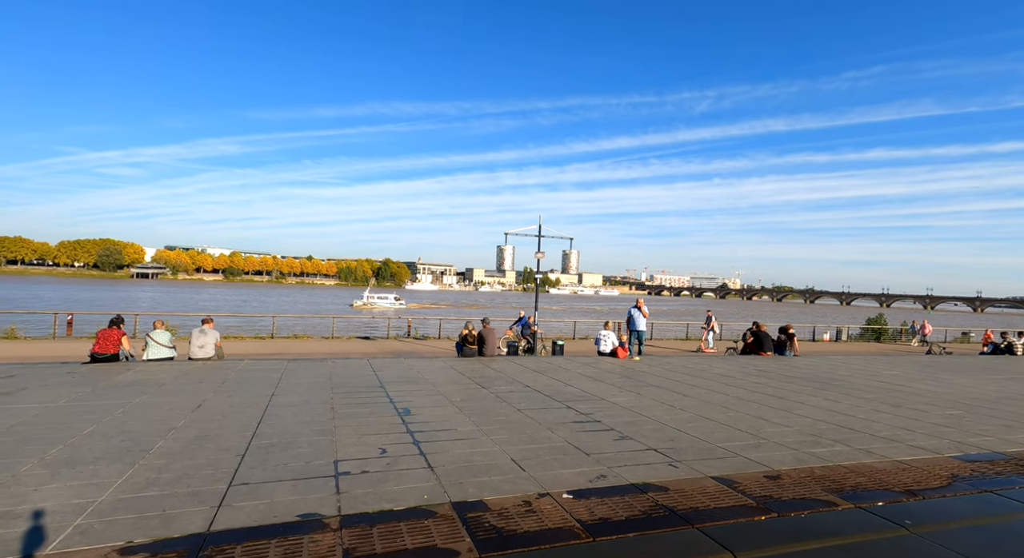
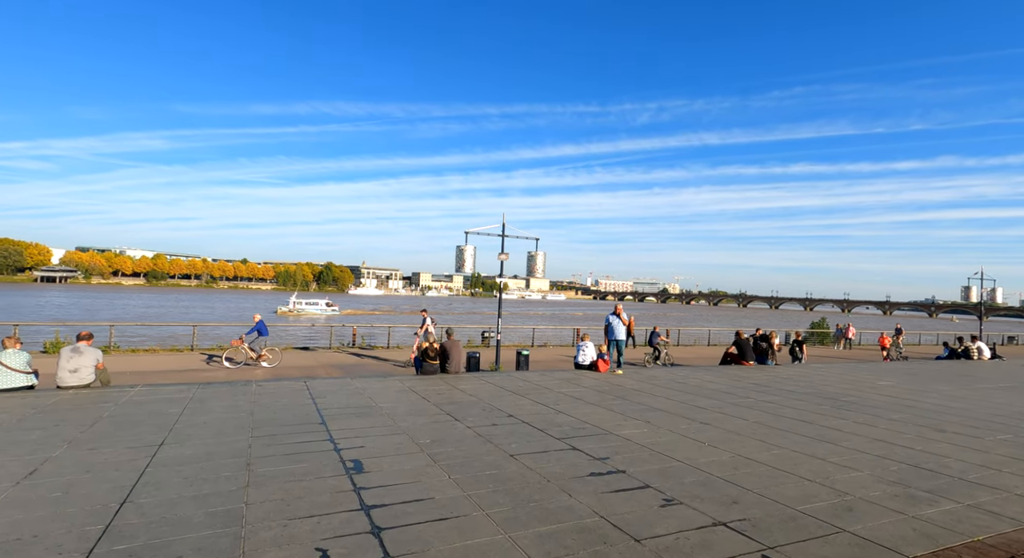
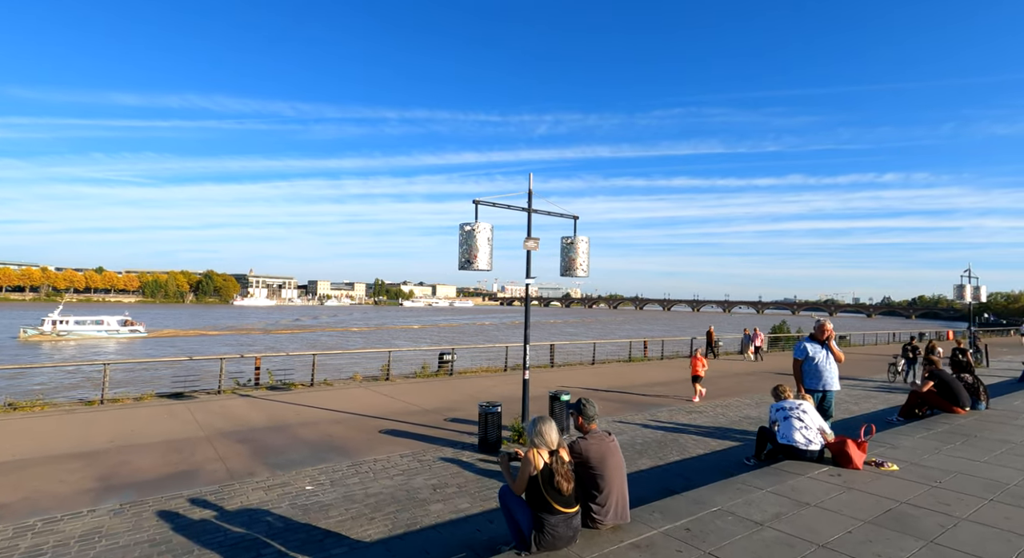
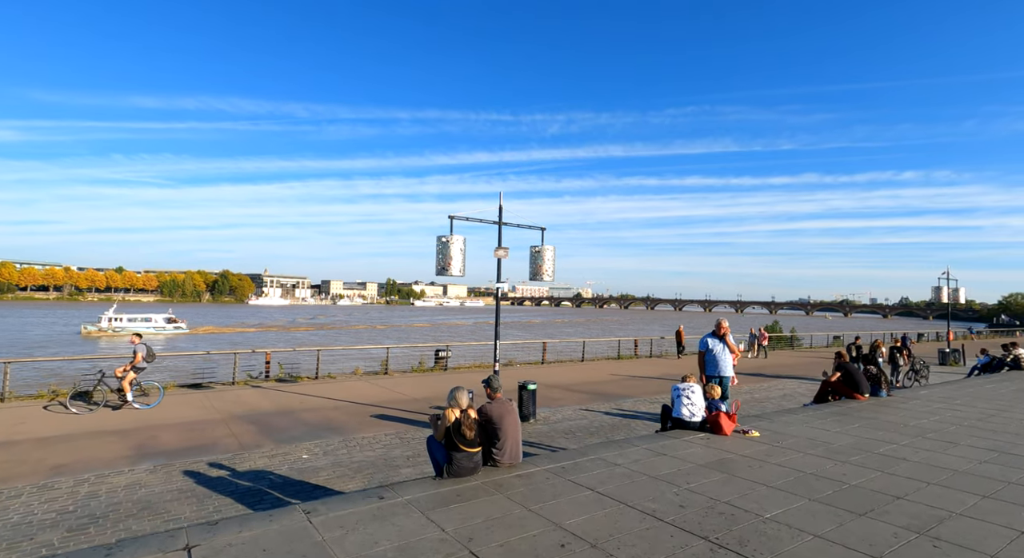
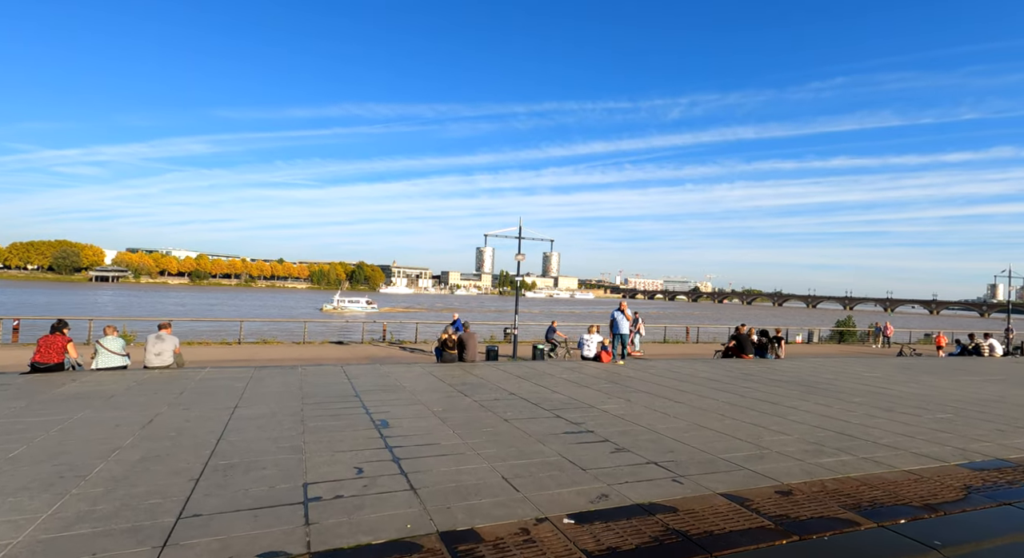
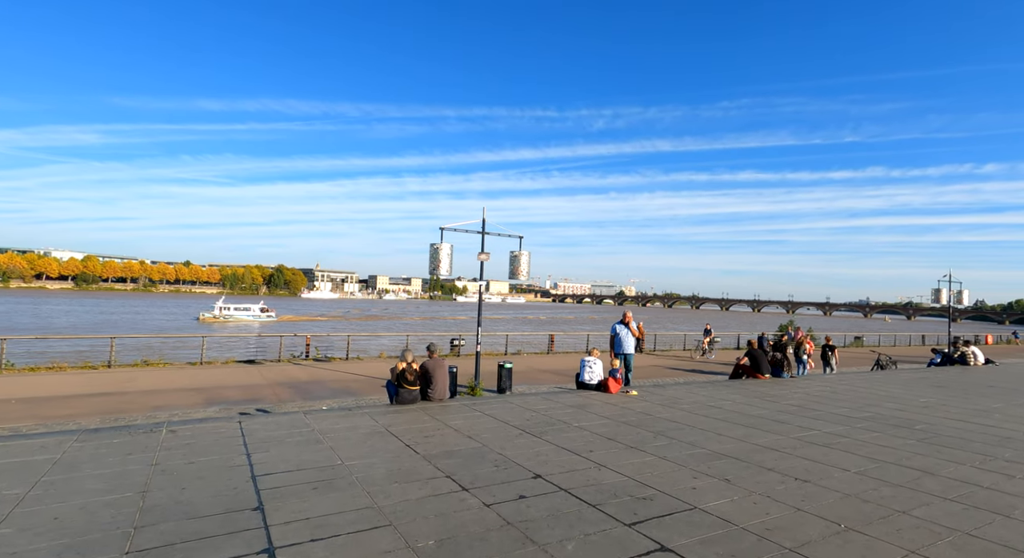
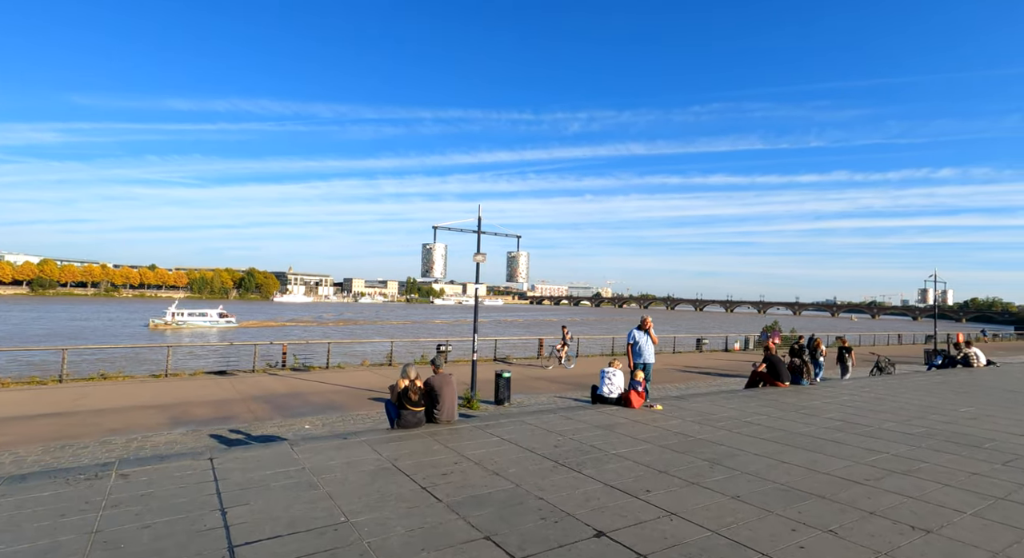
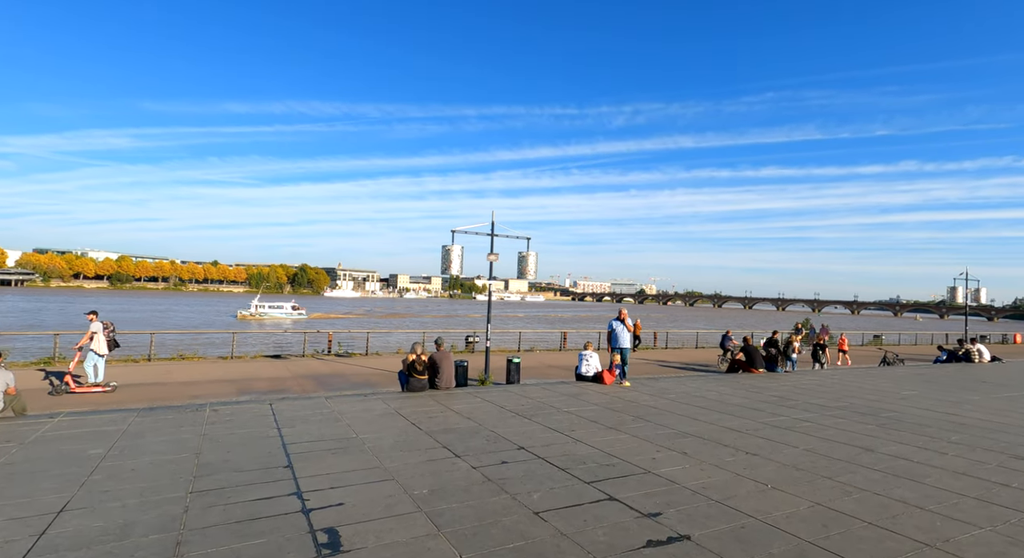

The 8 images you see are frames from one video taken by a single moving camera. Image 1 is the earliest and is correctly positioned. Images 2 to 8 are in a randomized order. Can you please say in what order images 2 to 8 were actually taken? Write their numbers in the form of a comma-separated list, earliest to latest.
5, 2, 8, 6, 7, 4, 3
